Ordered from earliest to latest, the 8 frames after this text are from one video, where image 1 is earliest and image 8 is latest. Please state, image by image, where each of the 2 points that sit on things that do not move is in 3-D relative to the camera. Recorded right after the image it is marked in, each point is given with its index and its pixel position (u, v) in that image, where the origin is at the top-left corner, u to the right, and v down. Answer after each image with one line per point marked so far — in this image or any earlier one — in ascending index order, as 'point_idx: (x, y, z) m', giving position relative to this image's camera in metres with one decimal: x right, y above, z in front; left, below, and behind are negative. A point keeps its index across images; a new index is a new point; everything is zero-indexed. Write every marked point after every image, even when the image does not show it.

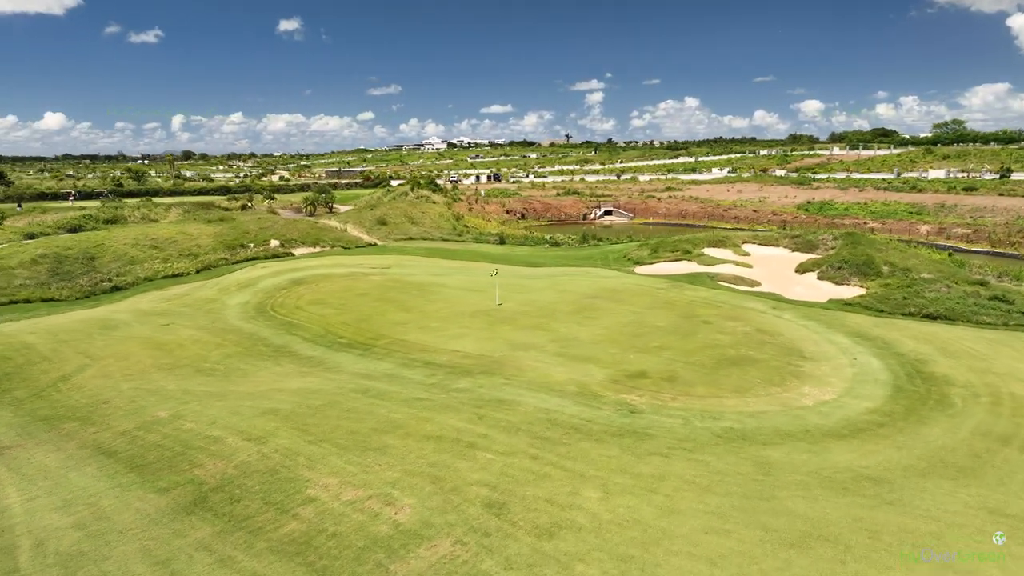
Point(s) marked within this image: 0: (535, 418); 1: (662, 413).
0: (+0.5, -3.1, +17.0) m
1: (+3.7, -3.1, +17.6) m
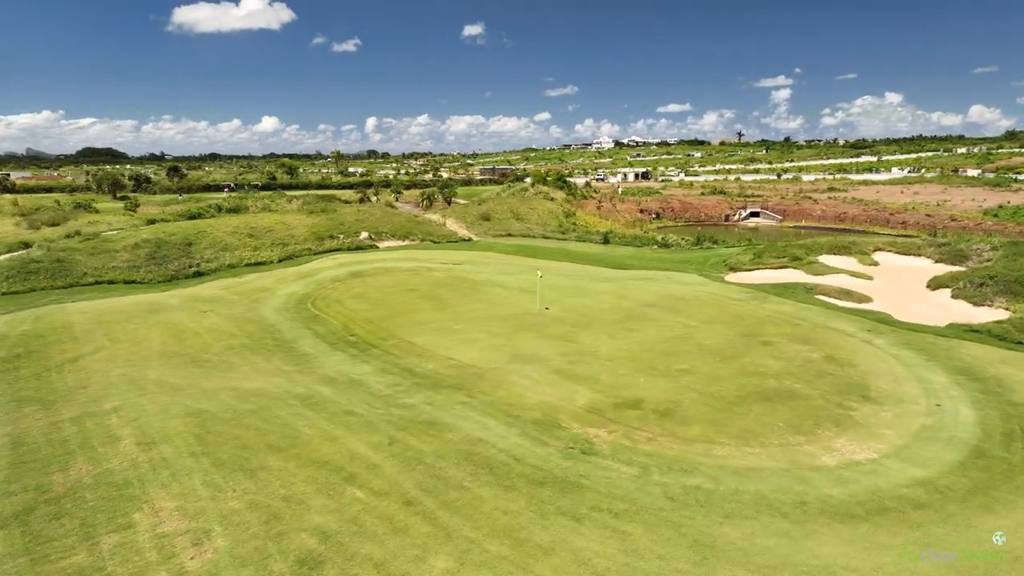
0: (-1.2, -3.2, +14.0) m
1: (+2.0, -3.3, +13.8) m
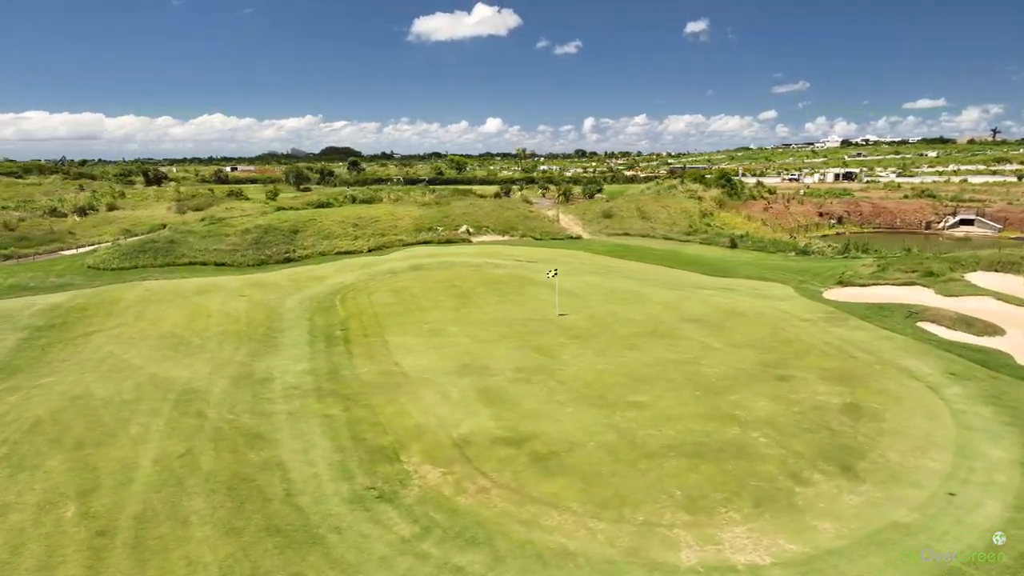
0: (-4.6, -3.0, +11.8) m
1: (-1.5, -3.4, +10.8) m
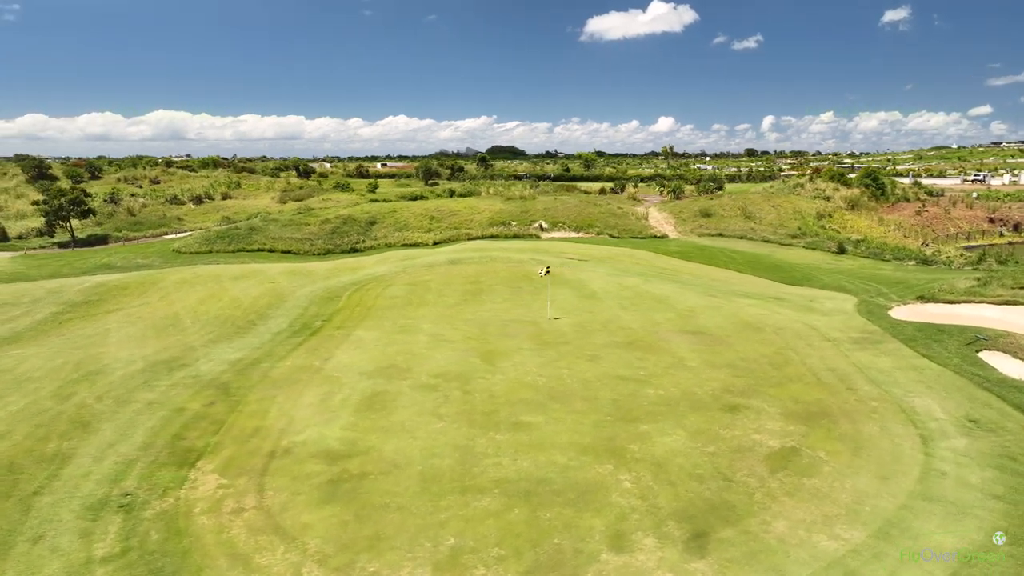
0: (-7.8, -2.7, +11.1) m
1: (-5.1, -3.2, +9.5) m
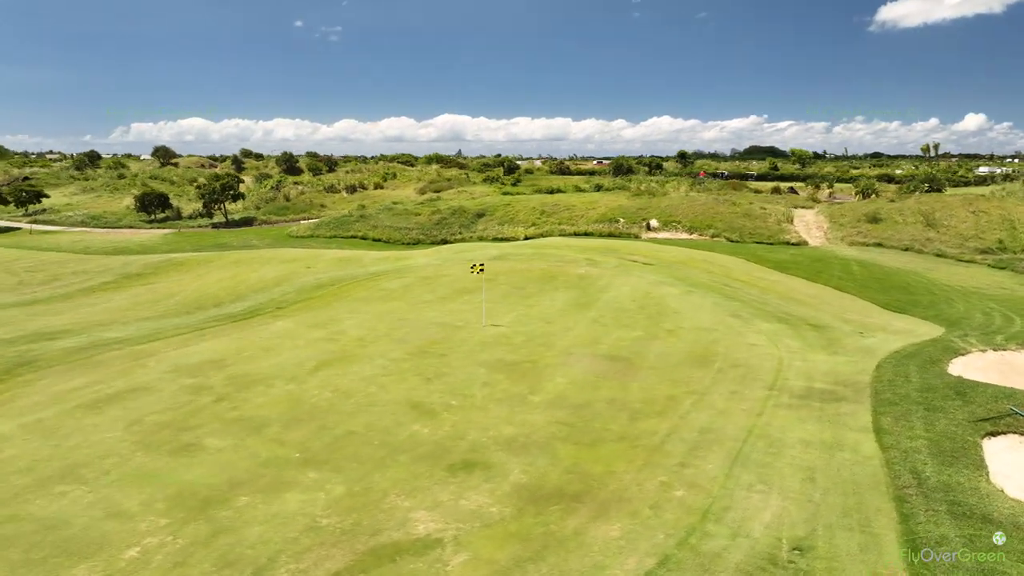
0: (-13.0, -2.0, +11.4) m
1: (-11.0, -2.6, +8.9) m
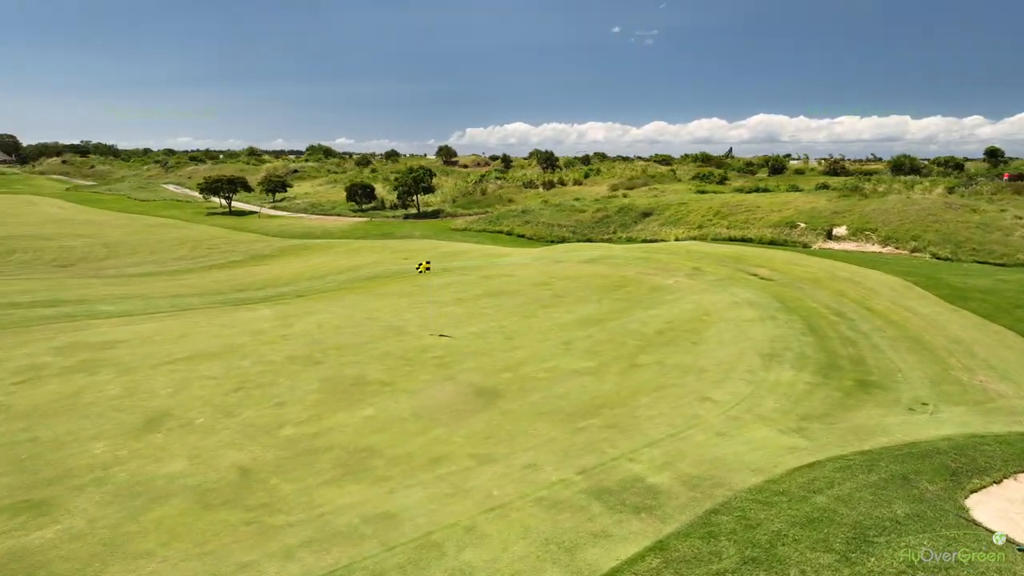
0: (-16.2, -1.0, +13.9) m
1: (-15.4, -1.8, +10.9) m
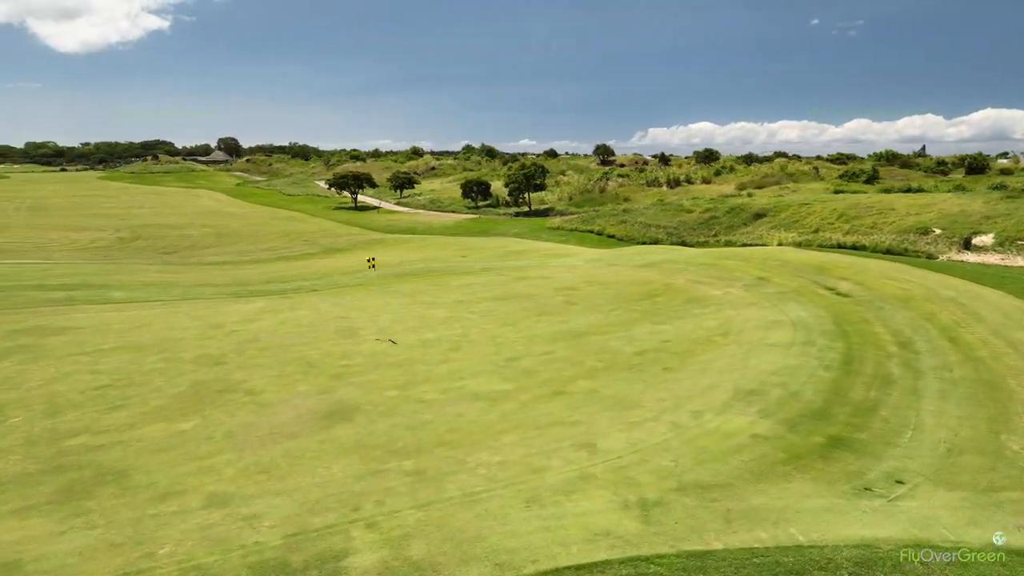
0: (-17.2, -0.4, +15.8) m
1: (-17.2, -1.2, +12.7) m
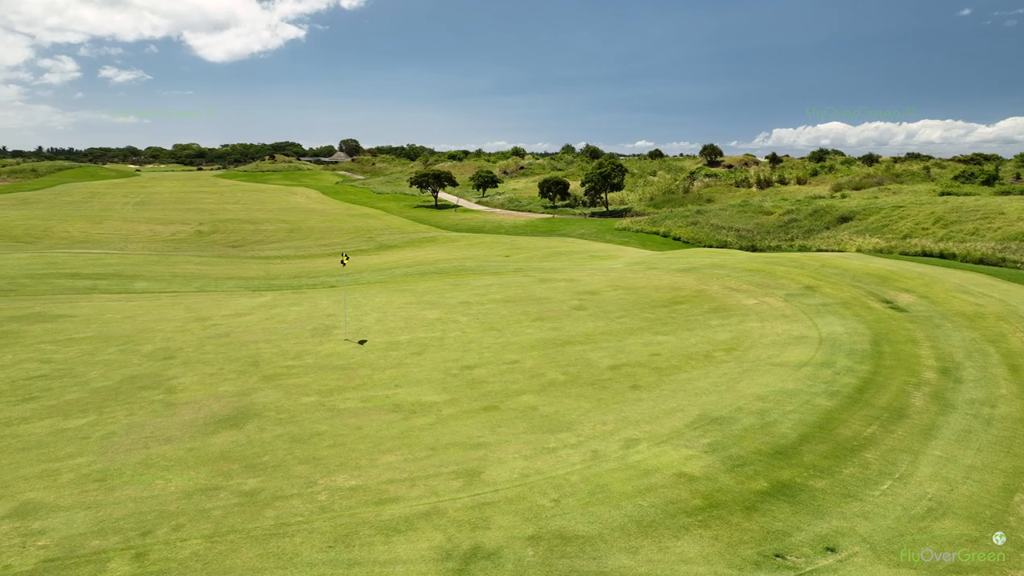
0: (-17.3, +0.1, +17.3) m
1: (-17.7, -0.7, +14.2) m
